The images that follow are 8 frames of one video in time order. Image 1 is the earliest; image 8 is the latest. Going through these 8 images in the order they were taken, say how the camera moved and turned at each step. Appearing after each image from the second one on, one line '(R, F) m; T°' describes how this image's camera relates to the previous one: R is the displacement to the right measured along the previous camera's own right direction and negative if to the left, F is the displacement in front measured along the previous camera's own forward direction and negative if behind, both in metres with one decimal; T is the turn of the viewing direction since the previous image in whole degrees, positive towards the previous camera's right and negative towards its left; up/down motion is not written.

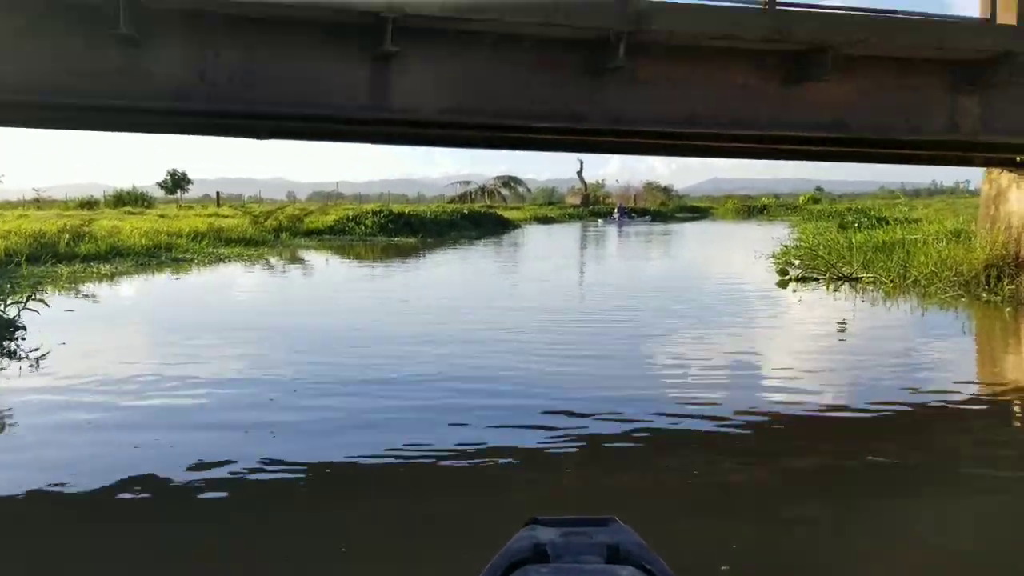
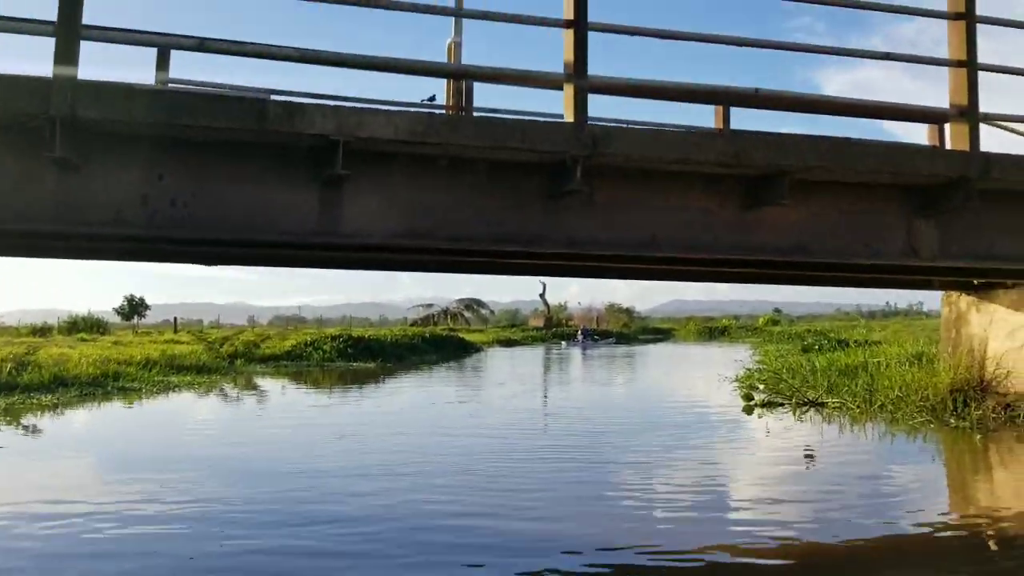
(+0.1, +0.3) m; +2°
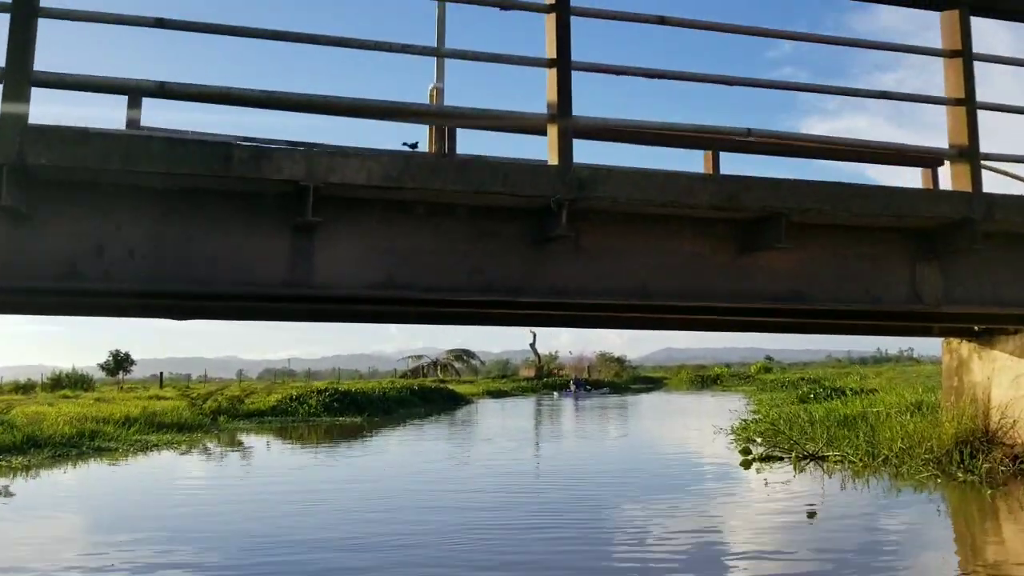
(0.0, +0.3) m; +1°
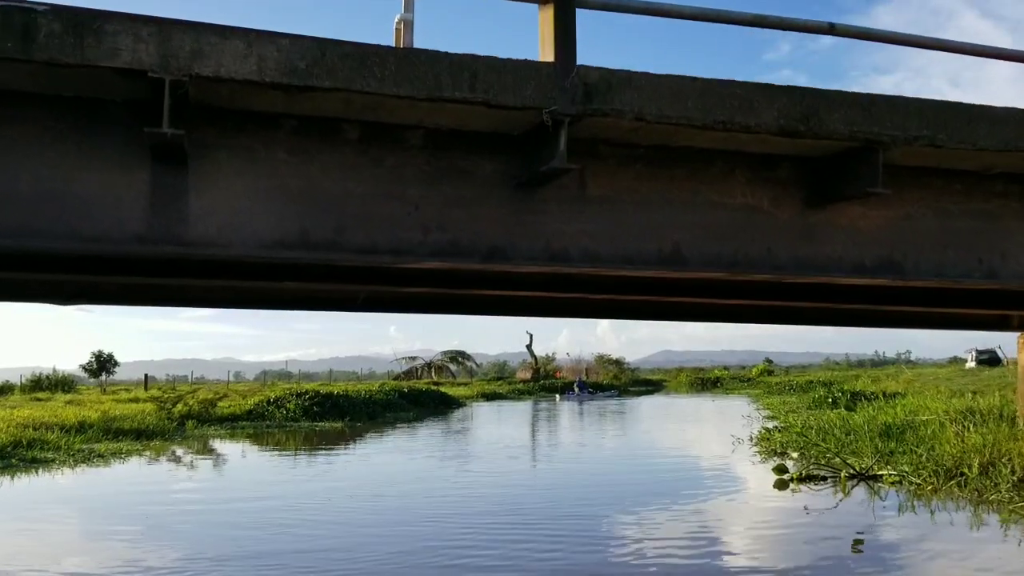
(+0.1, +1.8) m; 0°
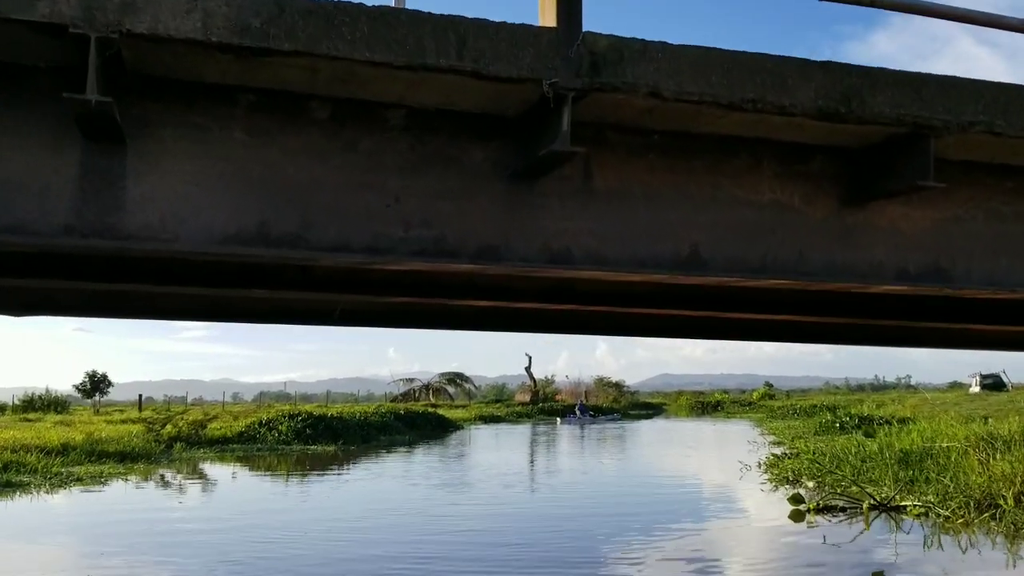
(0.0, +0.5) m; 0°
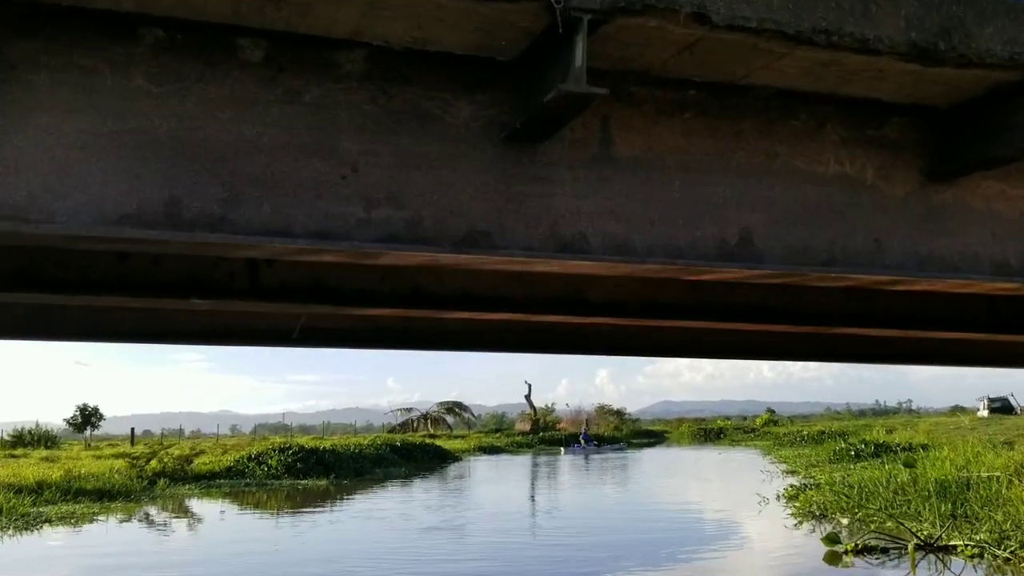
(0.0, +0.8) m; 0°
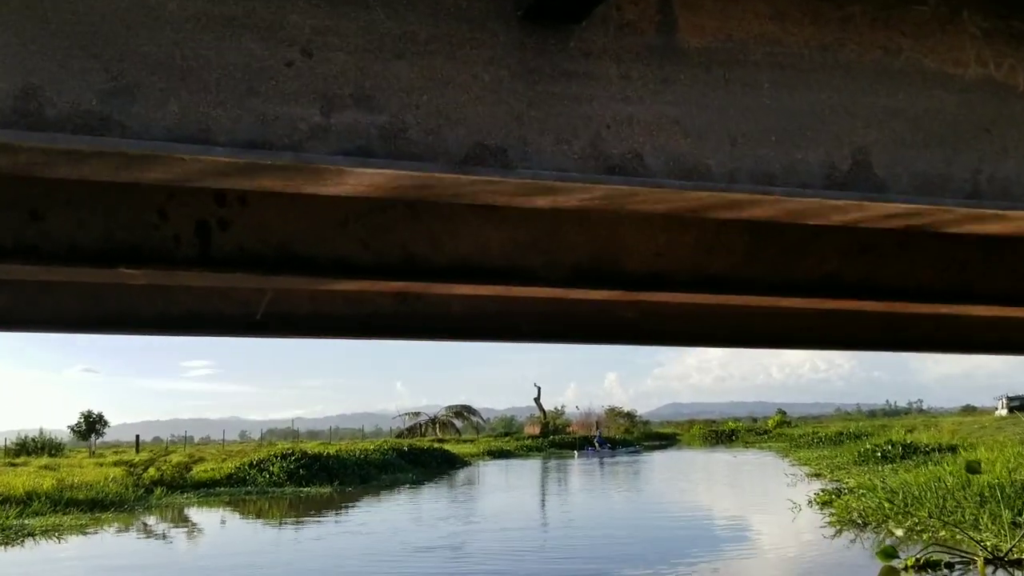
(0.0, +0.8) m; 0°
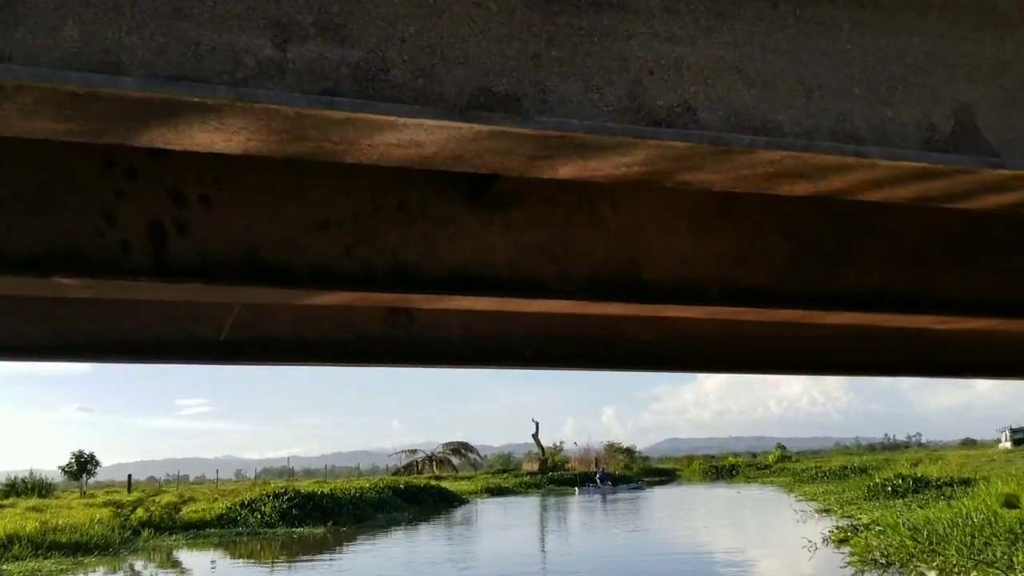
(0.0, +0.4) m; 0°
